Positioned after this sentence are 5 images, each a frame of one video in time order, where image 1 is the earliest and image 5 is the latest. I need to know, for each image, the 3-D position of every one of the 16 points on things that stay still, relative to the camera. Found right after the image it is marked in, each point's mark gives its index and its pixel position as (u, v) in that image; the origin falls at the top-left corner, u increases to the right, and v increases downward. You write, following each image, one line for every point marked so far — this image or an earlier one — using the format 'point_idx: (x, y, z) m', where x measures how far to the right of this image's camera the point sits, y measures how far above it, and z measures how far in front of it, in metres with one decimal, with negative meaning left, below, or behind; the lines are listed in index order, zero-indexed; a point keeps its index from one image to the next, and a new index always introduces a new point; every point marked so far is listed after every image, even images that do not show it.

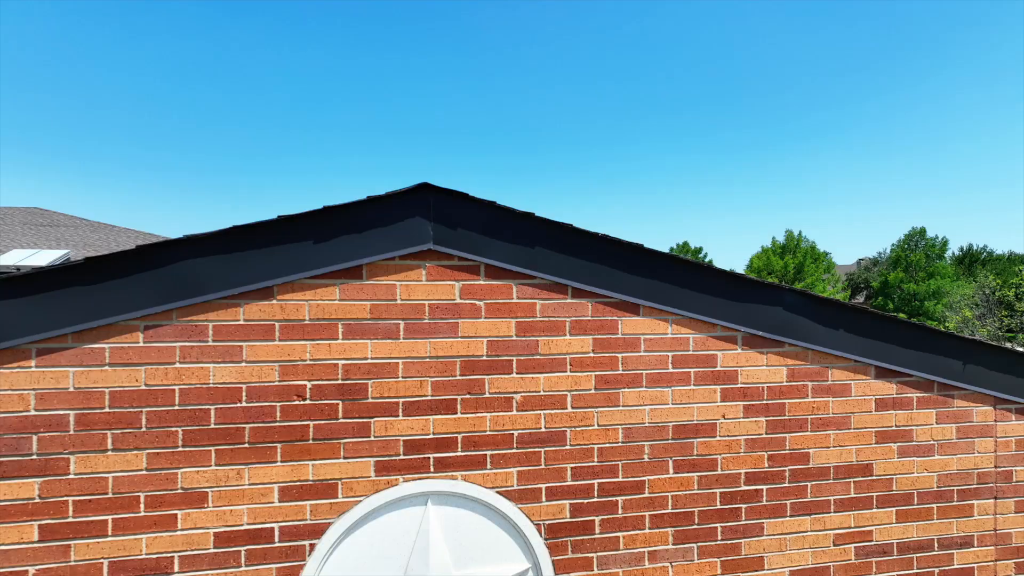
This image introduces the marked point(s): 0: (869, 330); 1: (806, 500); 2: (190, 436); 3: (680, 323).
0: (+1.6, -0.2, +2.7) m
1: (+1.3, -0.9, +2.6) m
2: (-1.1, -0.5, +2.1) m
3: (+0.7, -0.1, +2.5) m
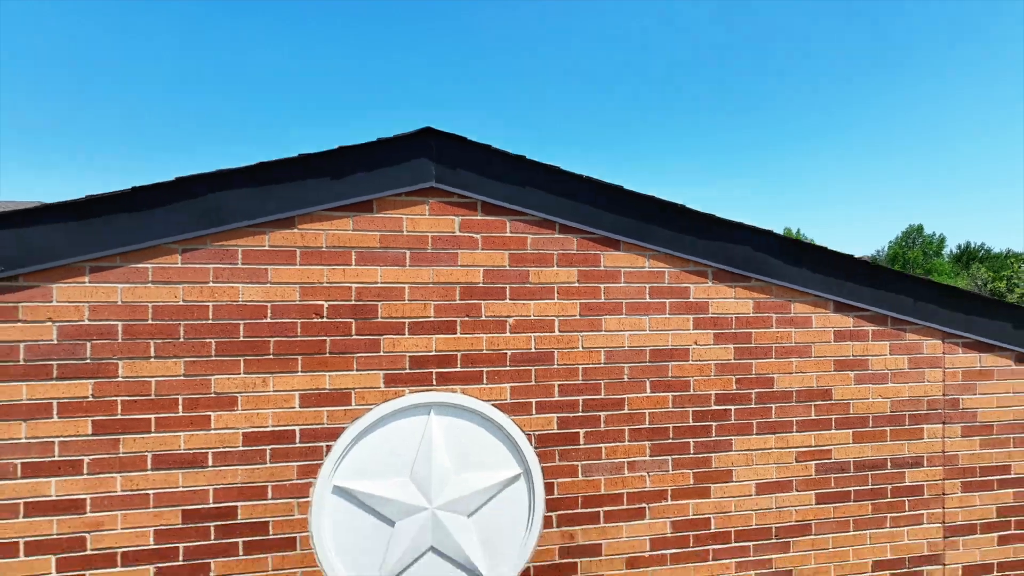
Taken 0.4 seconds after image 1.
0: (+1.6, +0.1, +3.0) m
1: (+1.3, -0.6, +2.9) m
2: (-1.2, -0.2, +2.4) m
3: (+0.7, +0.1, +2.8) m
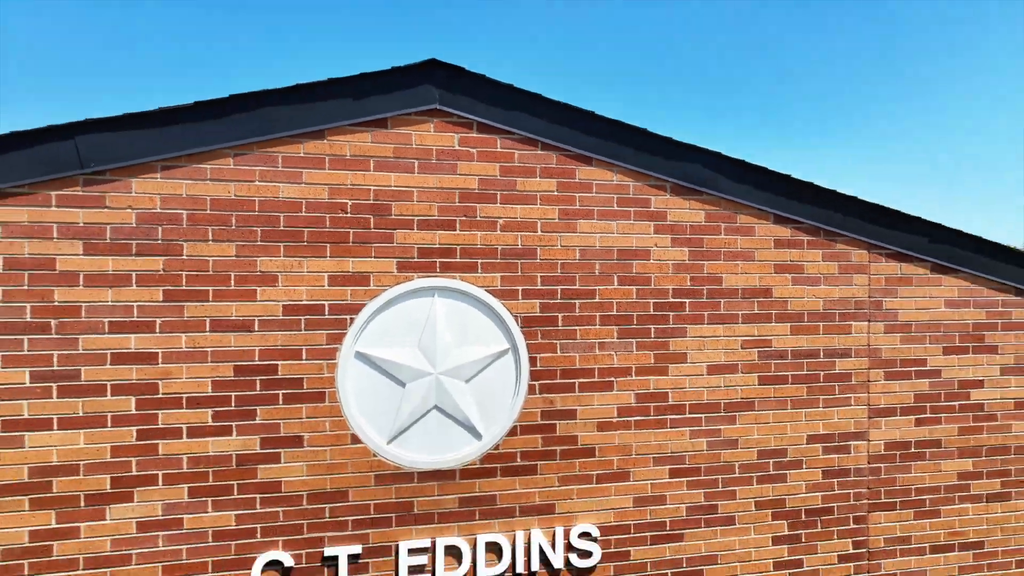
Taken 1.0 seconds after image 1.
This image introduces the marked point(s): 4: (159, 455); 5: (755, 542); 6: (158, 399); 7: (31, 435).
0: (+1.5, +0.6, +3.6) m
1: (+1.2, -0.1, +3.5) m
2: (-1.2, +0.3, +3.0) m
3: (+0.6, +0.6, +3.4) m
4: (-1.7, -0.8, +2.9) m
5: (+1.4, -1.5, +3.6) m
6: (-1.7, -0.5, +2.9) m
7: (-2.2, -0.7, +2.8) m
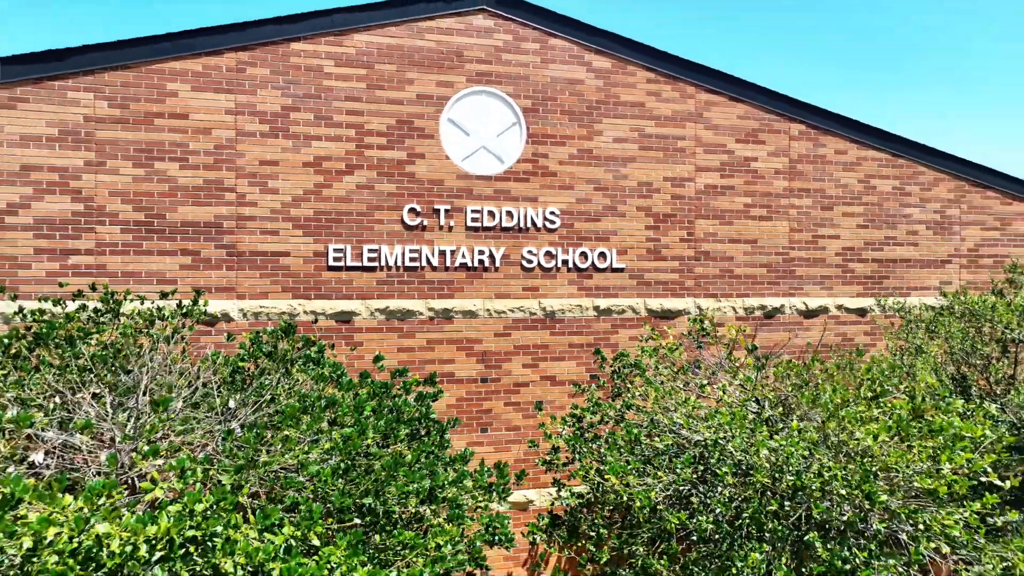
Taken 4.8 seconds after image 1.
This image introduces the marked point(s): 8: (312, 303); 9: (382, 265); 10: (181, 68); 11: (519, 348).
0: (+1.6, +2.9, +7.3) m
1: (+1.3, +2.1, +7.3) m
2: (-1.1, +2.5, +6.7) m
3: (+0.7, +2.9, +7.1) m
4: (-1.6, +1.4, +6.6) m
5: (+1.5, +0.7, +7.3) m
6: (-1.6, +1.7, +6.6) m
7: (-2.1, +1.6, +6.5) m
8: (-2.1, -0.2, +6.5) m
9: (-1.4, +0.3, +6.7) m
10: (-3.4, +2.3, +6.2) m
11: (+0.1, -0.7, +7.0) m
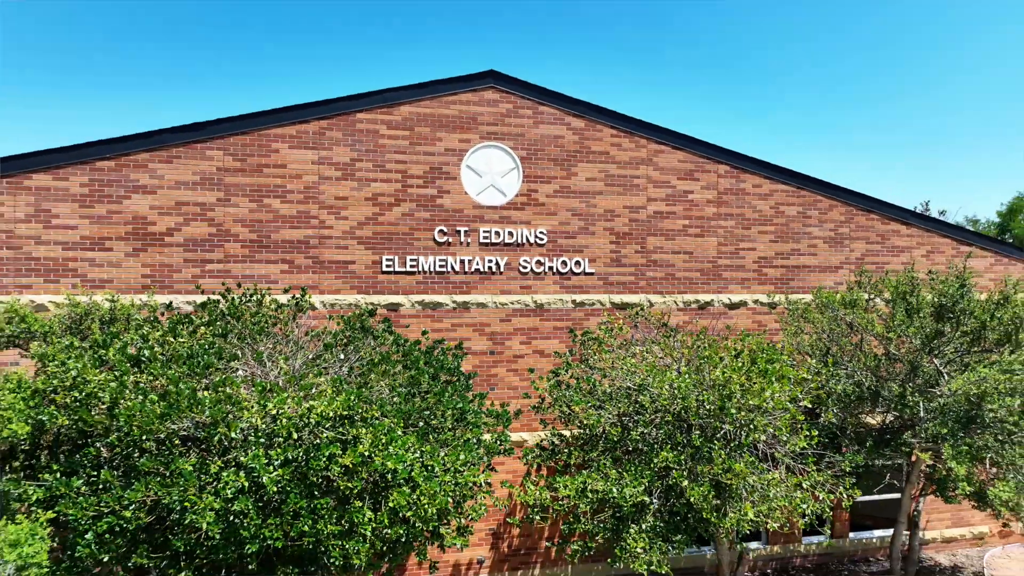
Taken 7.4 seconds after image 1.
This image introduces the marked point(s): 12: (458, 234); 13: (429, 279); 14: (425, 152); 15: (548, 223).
0: (+1.6, +2.9, +10.0) m
1: (+1.3, +2.1, +10.0) m
2: (-1.1, +2.5, +9.4) m
3: (+0.7, +2.9, +9.8) m
4: (-1.6, +1.5, +9.3) m
5: (+1.5, +0.8, +10.0) m
6: (-1.6, +1.7, +9.3) m
7: (-2.1, +1.6, +9.2) m
8: (-2.1, -0.1, +9.2) m
9: (-1.4, +0.3, +9.4) m
10: (-3.4, +2.3, +8.9) m
11: (+0.1, -0.7, +9.7) m
12: (-0.8, +0.8, +9.5) m
13: (-1.3, +0.1, +9.4) m
14: (-1.3, +2.1, +9.4) m
15: (+0.6, +1.0, +9.8) m
